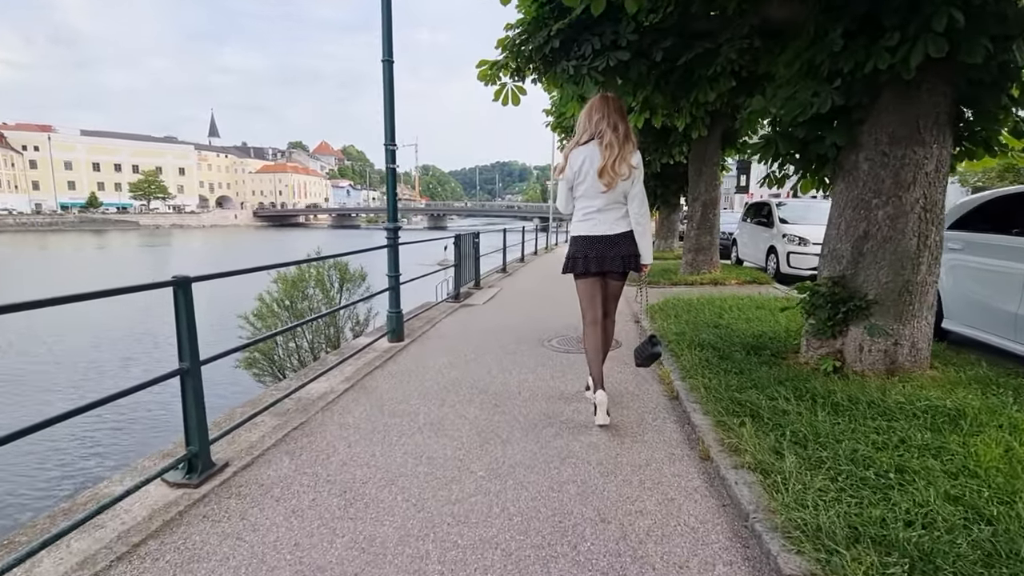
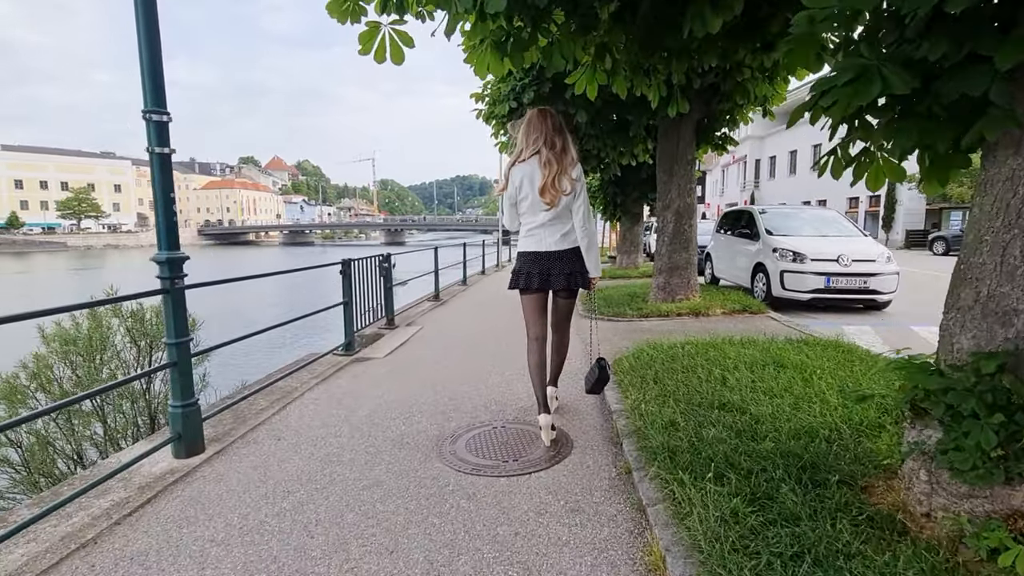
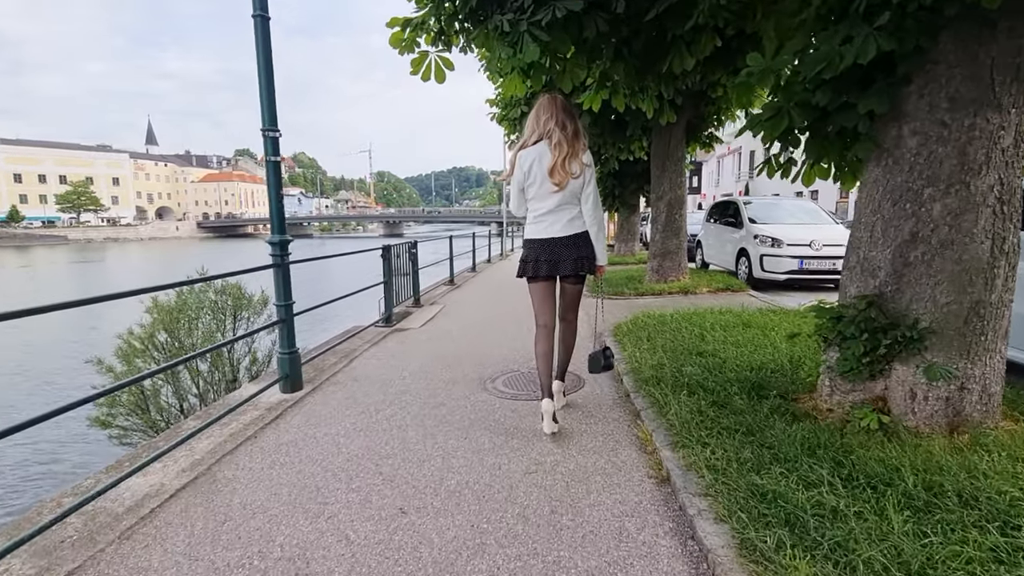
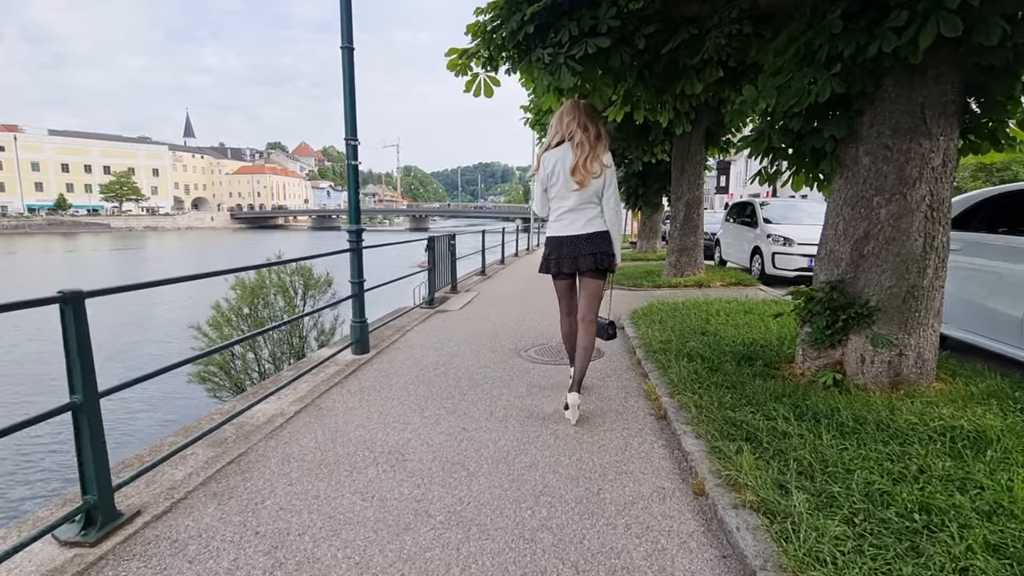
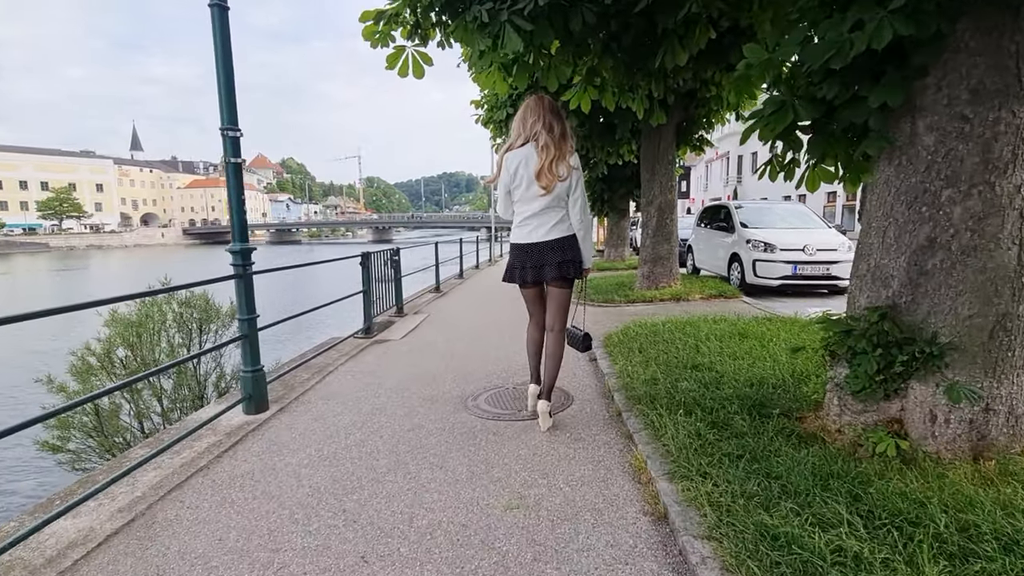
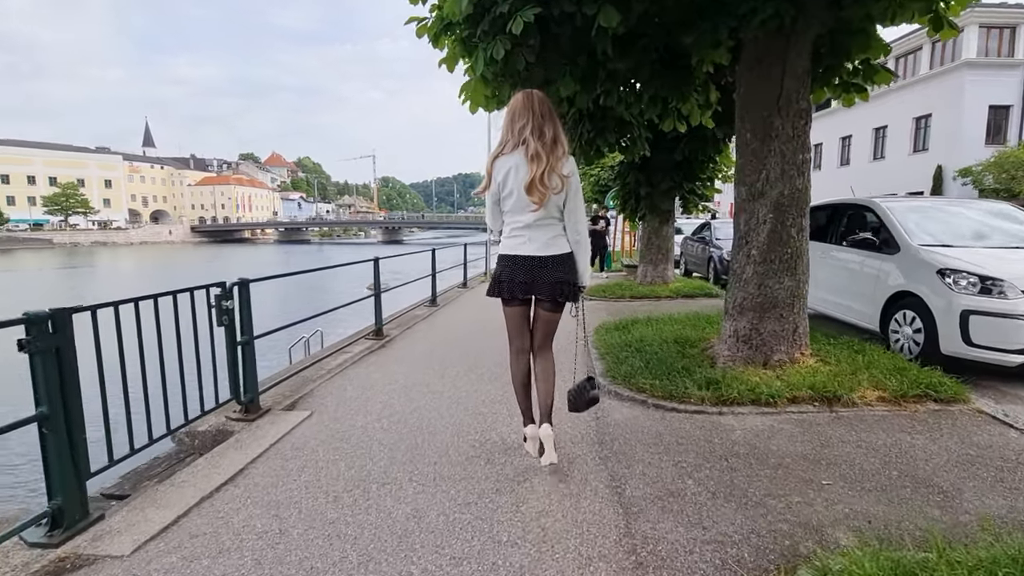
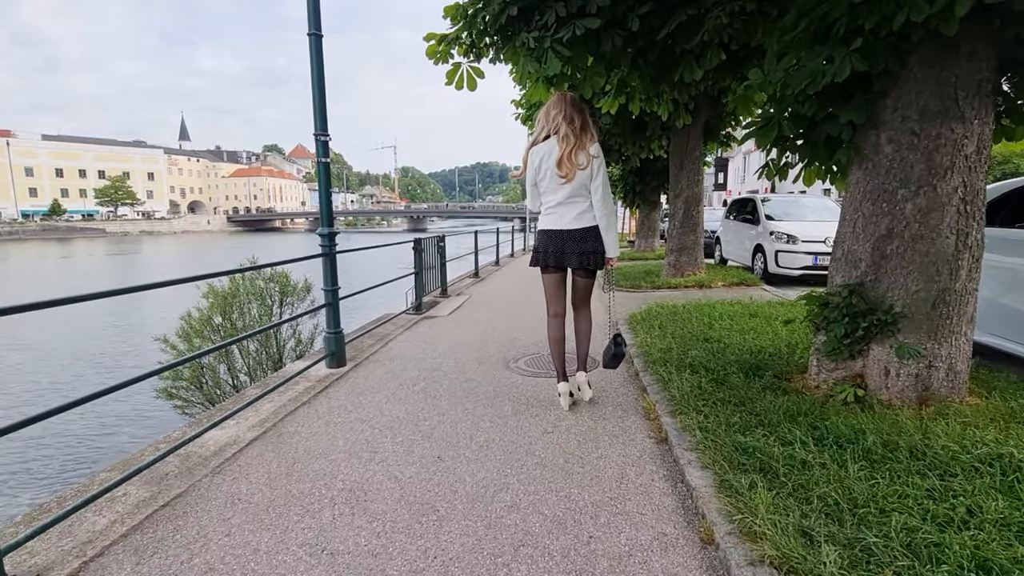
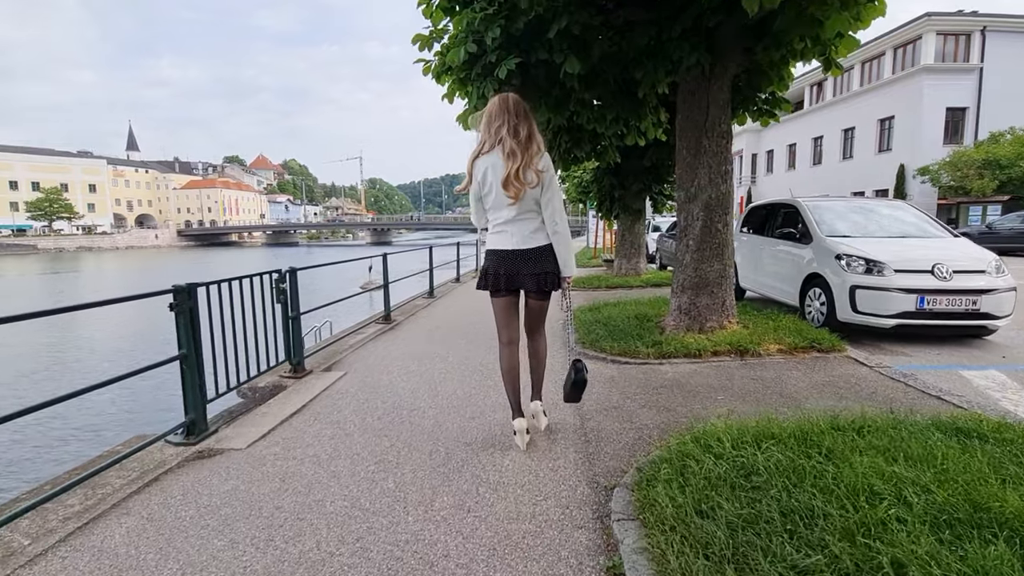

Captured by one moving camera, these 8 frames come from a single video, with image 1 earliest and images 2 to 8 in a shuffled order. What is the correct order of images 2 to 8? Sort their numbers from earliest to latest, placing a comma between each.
4, 7, 3, 5, 2, 8, 6
